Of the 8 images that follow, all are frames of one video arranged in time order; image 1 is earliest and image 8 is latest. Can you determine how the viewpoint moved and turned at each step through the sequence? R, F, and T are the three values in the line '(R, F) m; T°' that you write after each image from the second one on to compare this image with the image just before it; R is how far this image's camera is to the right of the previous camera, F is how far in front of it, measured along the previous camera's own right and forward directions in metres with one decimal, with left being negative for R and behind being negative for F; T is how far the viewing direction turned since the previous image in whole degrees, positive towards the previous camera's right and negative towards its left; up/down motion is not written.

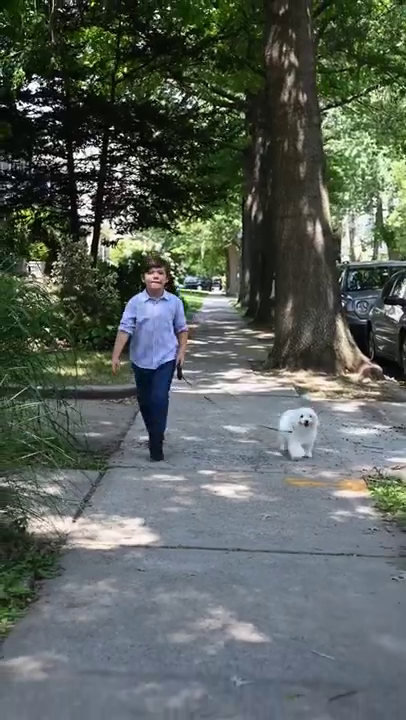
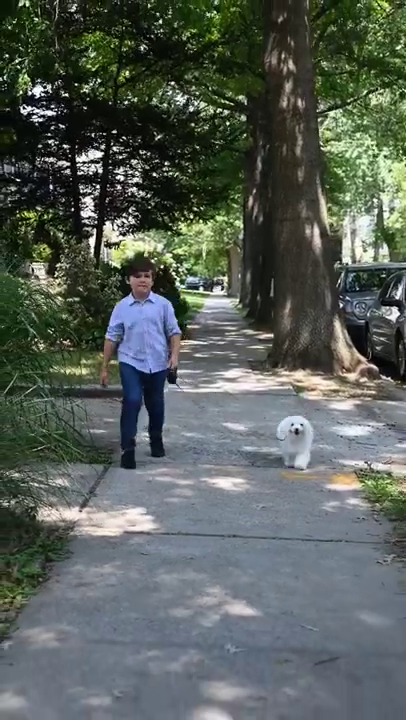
(0.0, -0.3) m; 0°
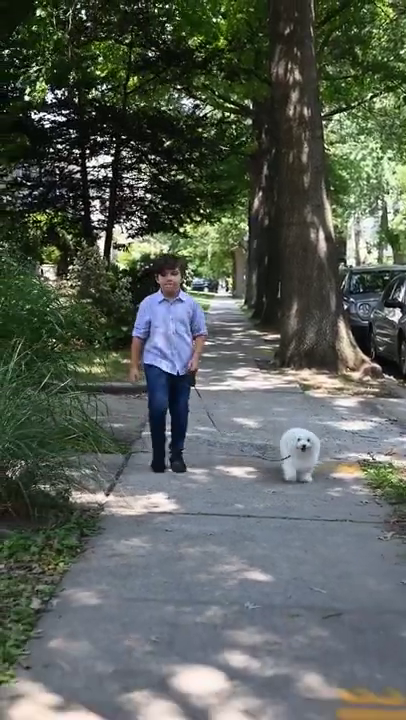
(-0.1, -0.5) m; 0°
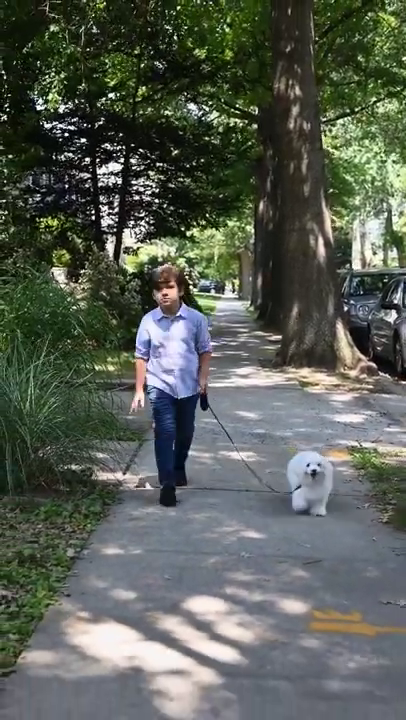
(0.0, -0.9) m; 0°
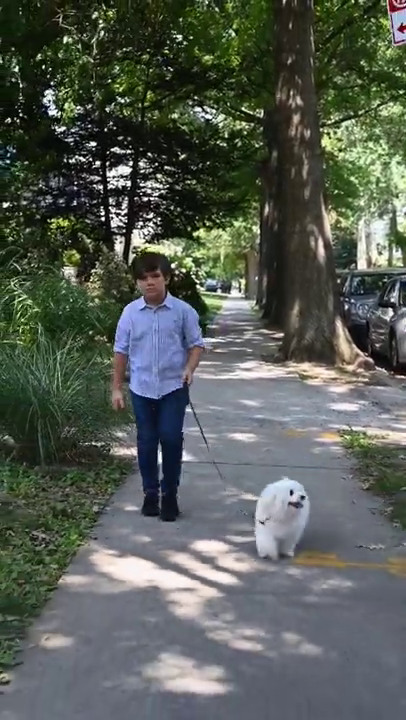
(0.0, -0.9) m; 0°
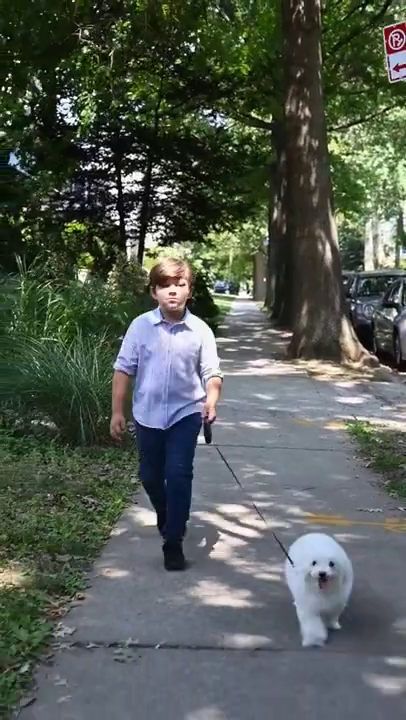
(-0.1, -0.9) m; 0°
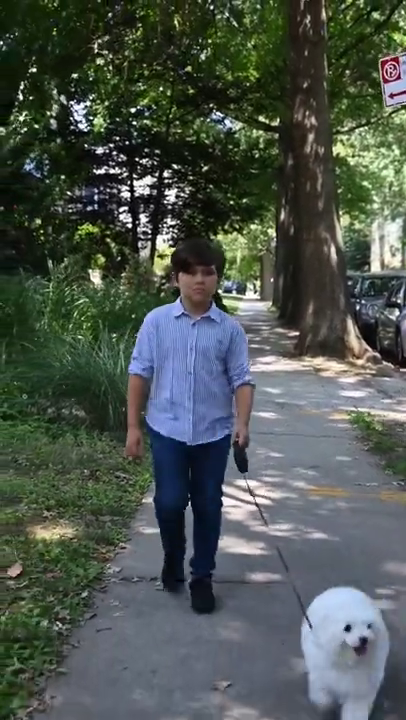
(-0.1, -0.9) m; 0°
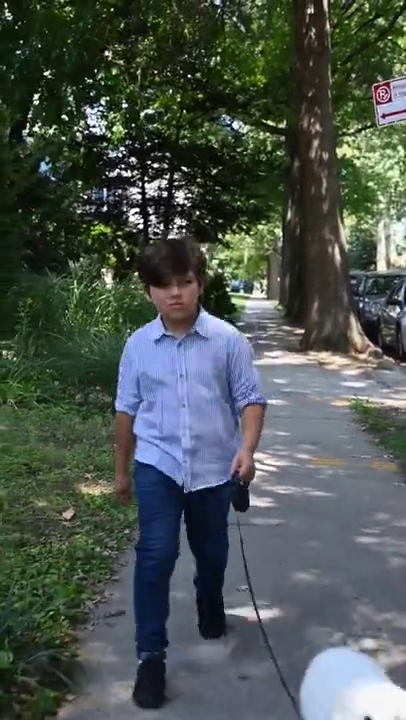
(0.0, -1.0) m; 0°
